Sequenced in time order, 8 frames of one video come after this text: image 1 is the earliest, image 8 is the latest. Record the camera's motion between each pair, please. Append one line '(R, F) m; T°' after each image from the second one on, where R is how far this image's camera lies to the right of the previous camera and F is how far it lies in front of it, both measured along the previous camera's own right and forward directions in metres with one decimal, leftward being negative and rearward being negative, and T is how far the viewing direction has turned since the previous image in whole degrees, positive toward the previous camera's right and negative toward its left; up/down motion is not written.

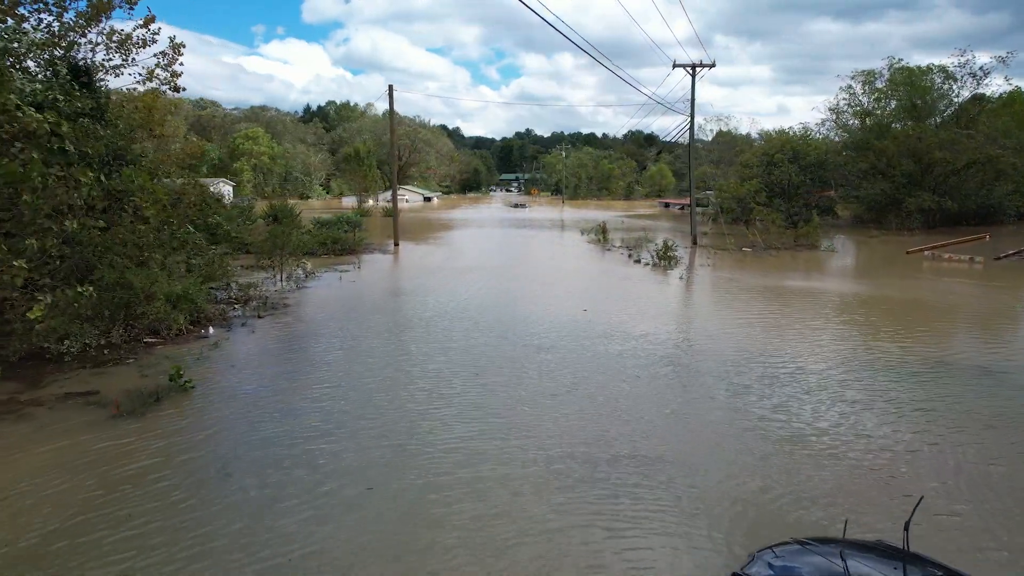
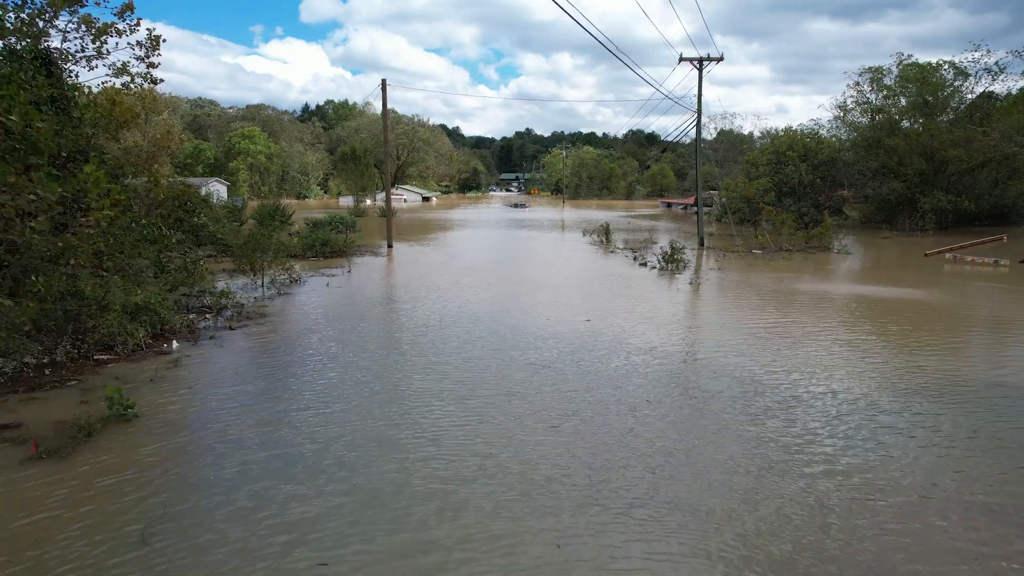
(0.0, +1.0) m; 0°
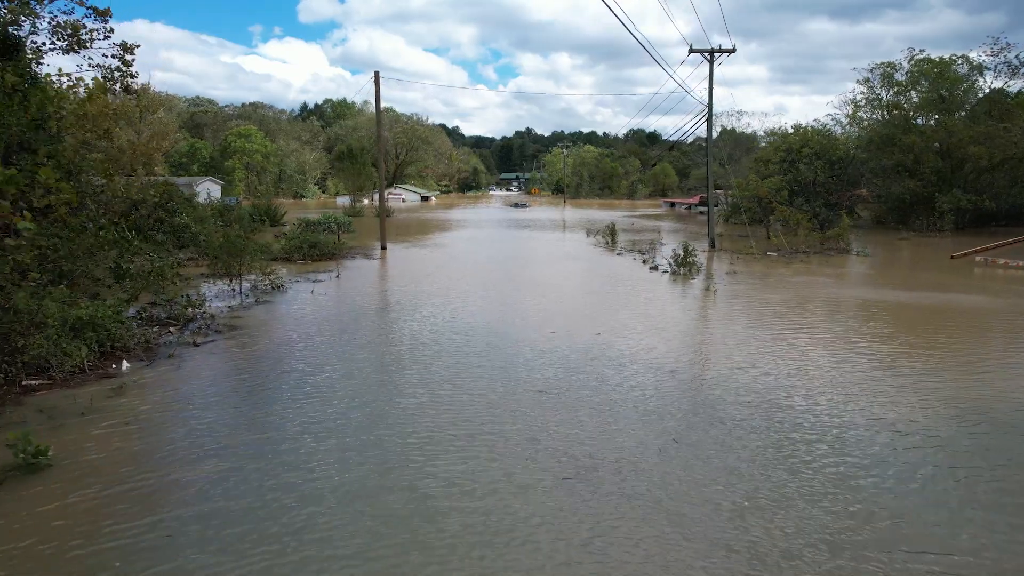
(0.0, +1.2) m; 0°
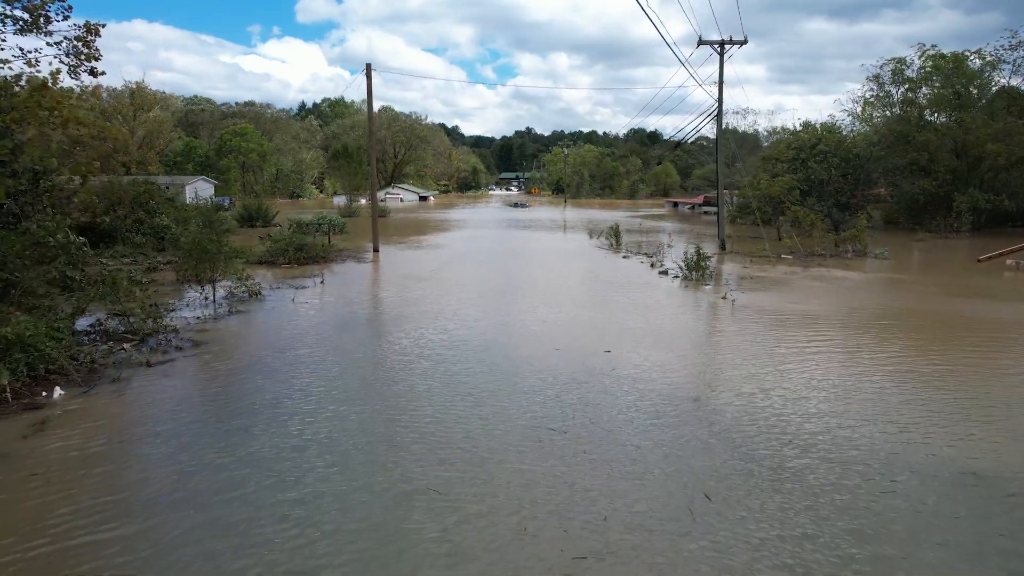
(0.0, +1.1) m; 0°
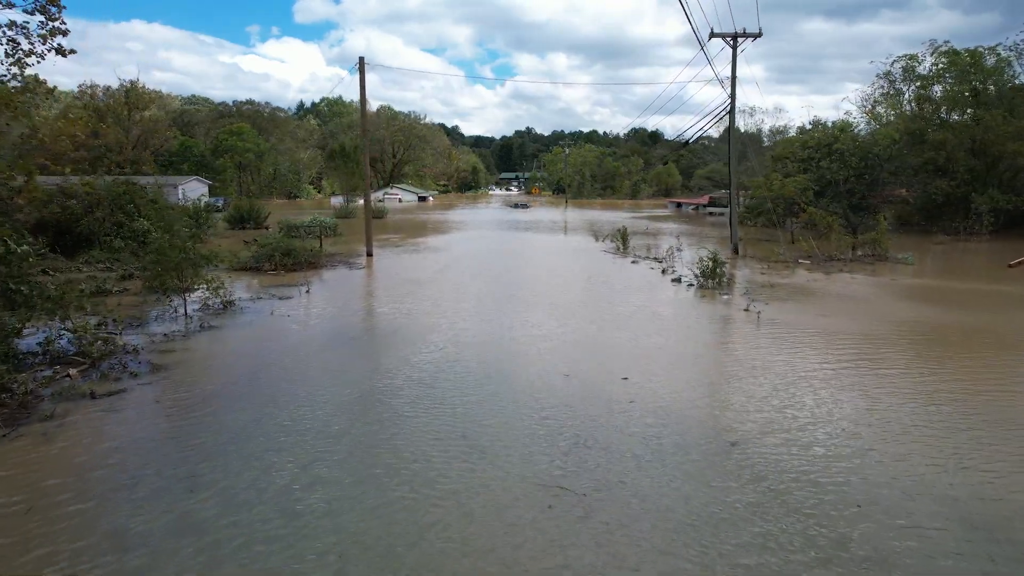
(-0.1, +1.1) m; 0°
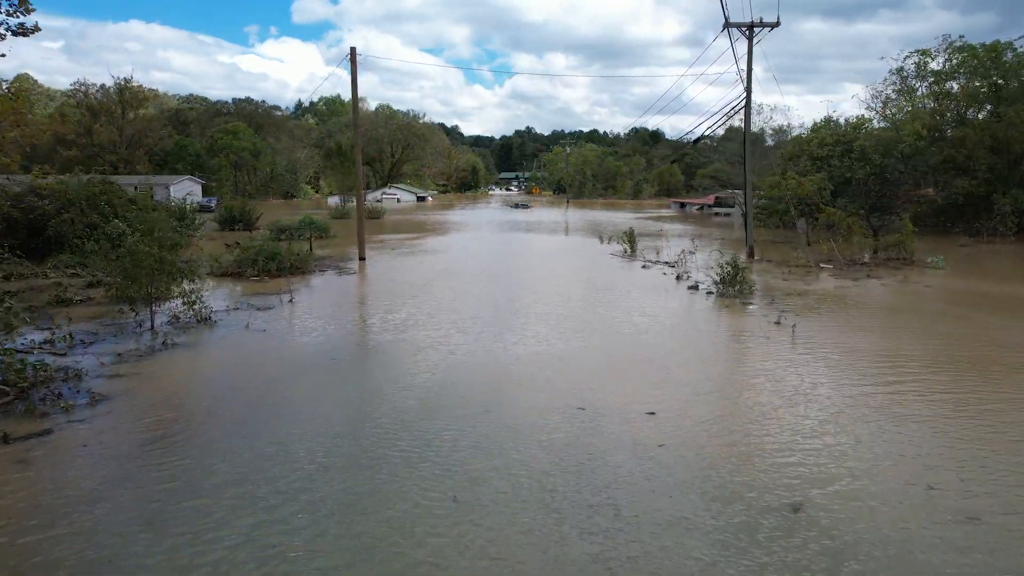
(-0.1, +1.1) m; 0°
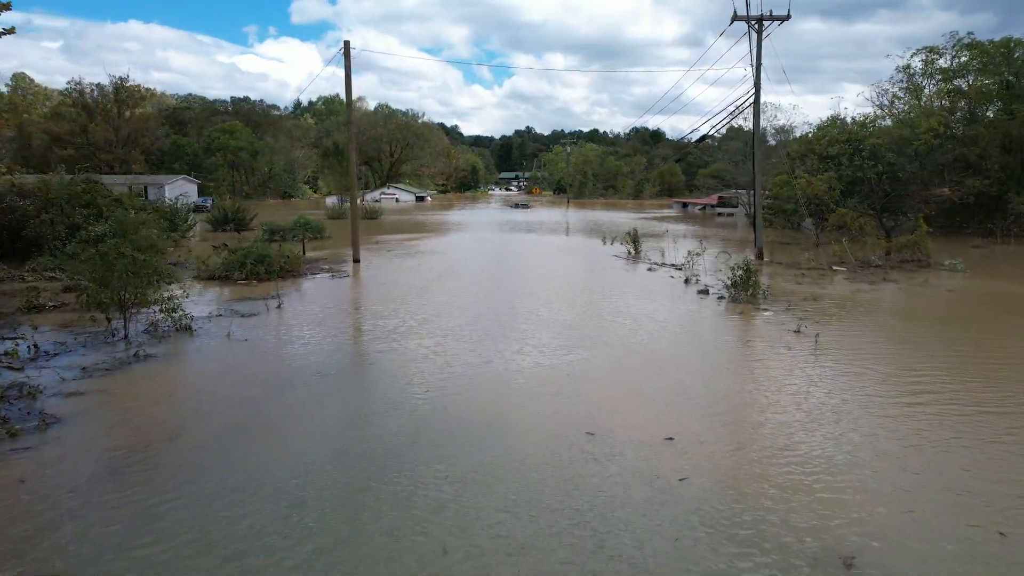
(0.0, +0.7) m; 0°
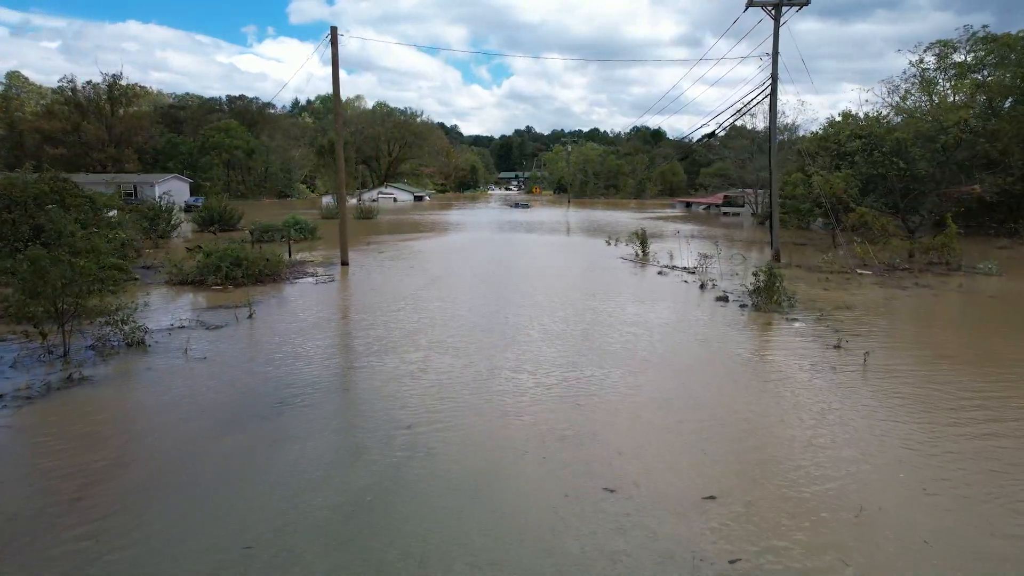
(0.0, +1.1) m; 0°
